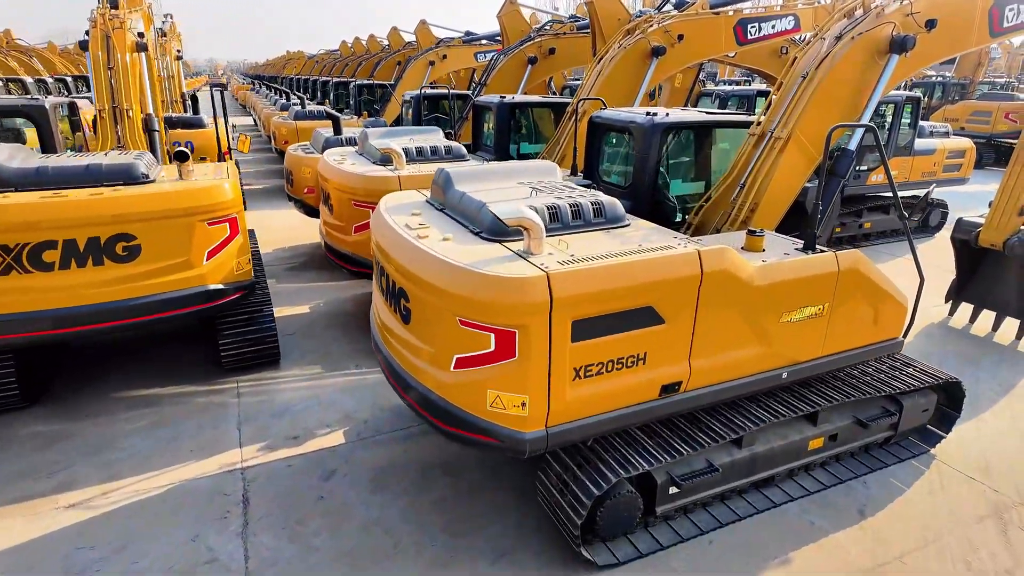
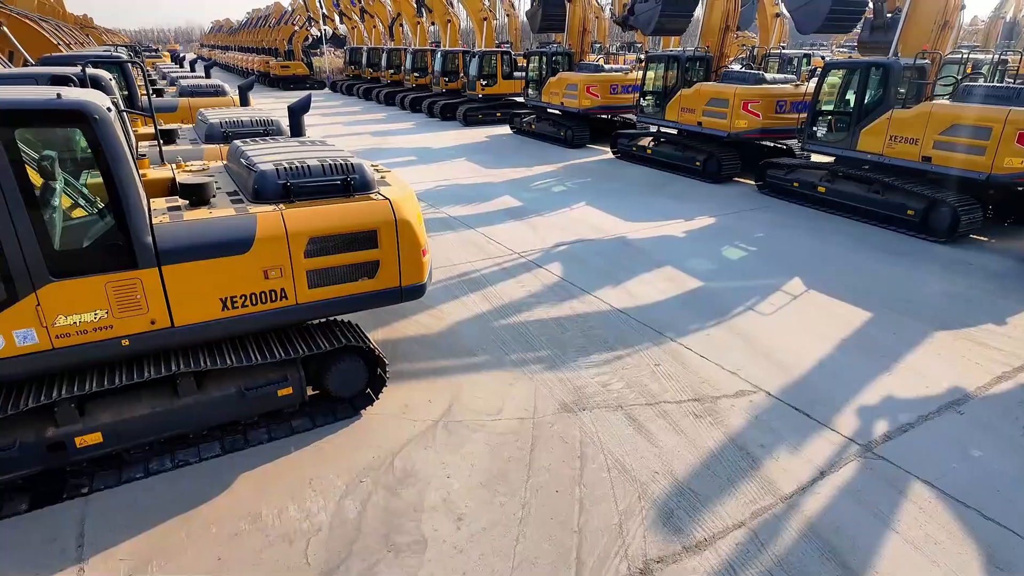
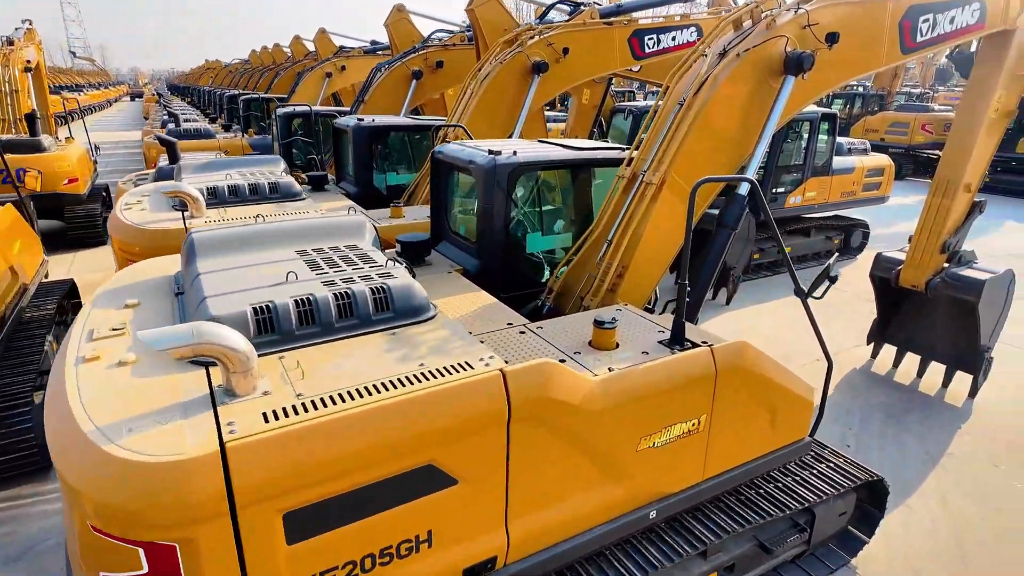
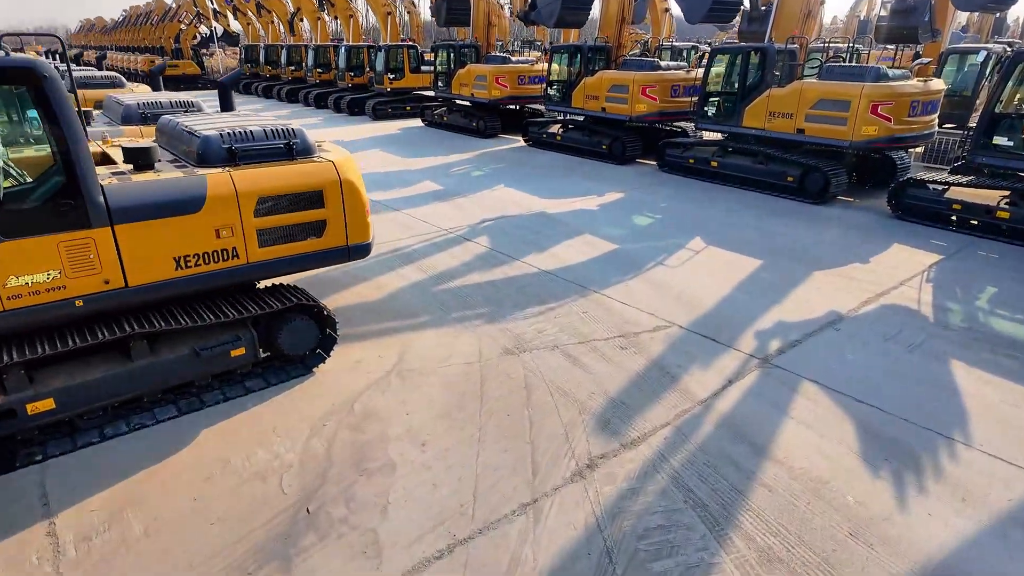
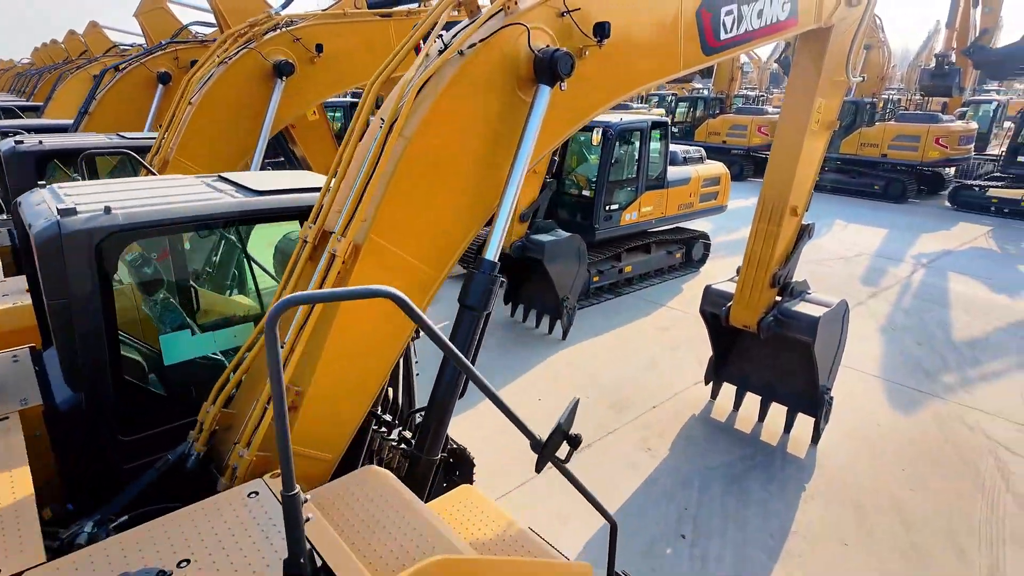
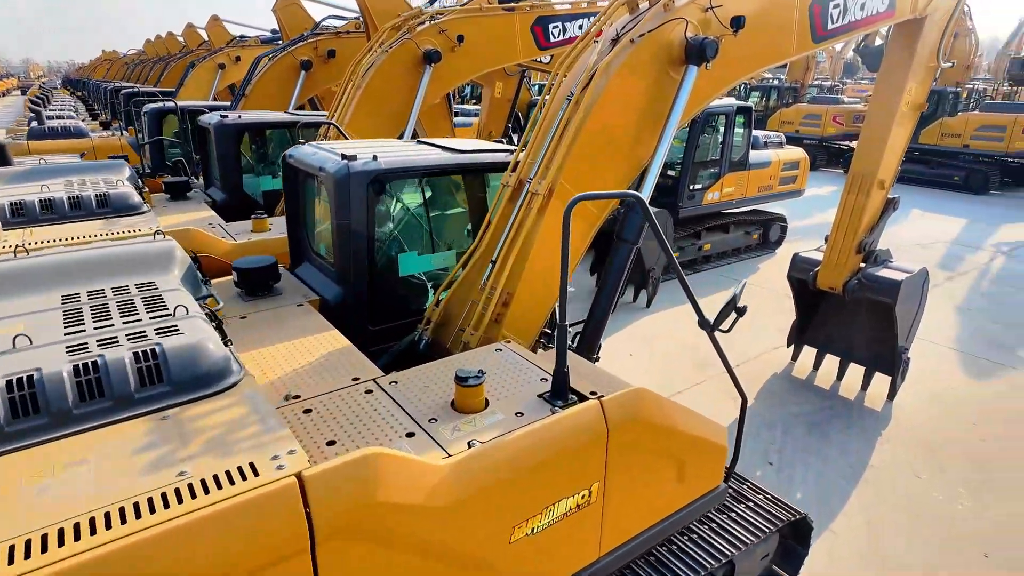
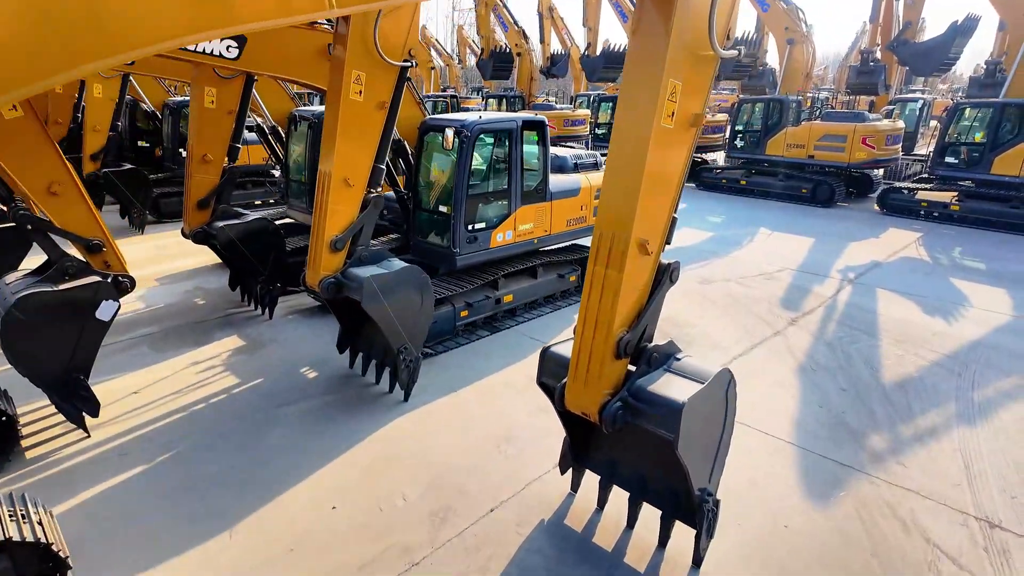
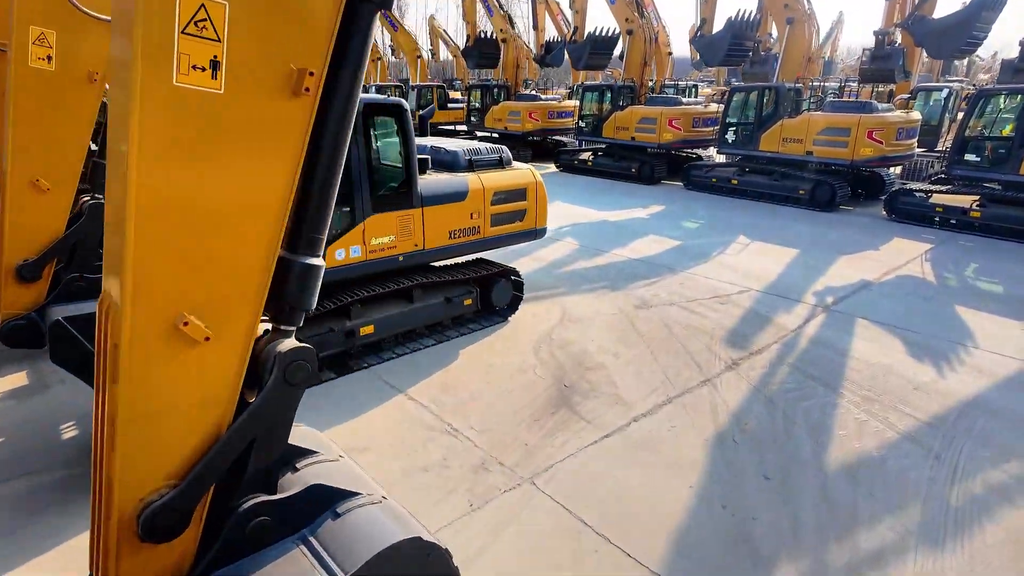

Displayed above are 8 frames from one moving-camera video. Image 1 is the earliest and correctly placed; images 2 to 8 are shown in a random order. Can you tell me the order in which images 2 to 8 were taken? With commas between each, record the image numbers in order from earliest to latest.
3, 6, 5, 7, 8, 4, 2
